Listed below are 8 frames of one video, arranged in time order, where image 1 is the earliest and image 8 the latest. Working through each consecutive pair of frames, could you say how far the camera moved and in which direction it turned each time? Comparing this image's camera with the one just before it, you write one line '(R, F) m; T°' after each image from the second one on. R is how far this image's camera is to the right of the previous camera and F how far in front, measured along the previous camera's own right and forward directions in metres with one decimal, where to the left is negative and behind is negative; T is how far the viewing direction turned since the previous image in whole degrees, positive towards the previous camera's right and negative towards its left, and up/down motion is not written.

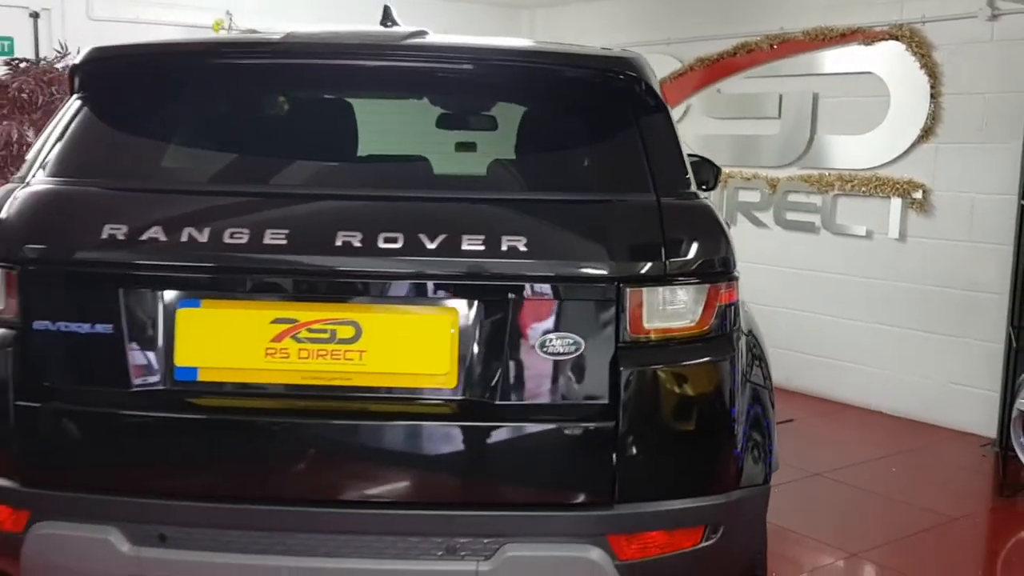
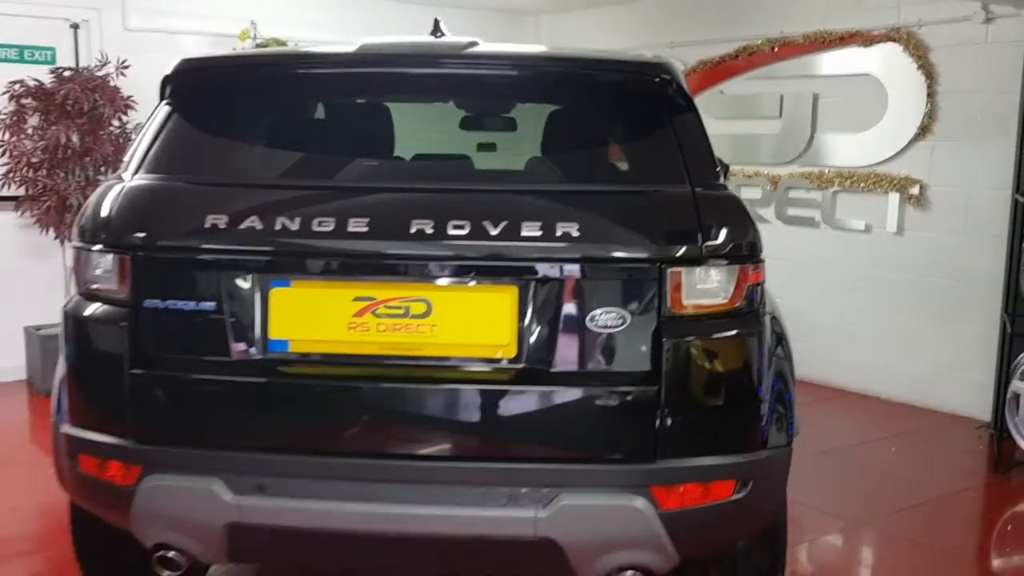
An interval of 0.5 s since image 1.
(-0.1, -0.2) m; 0°
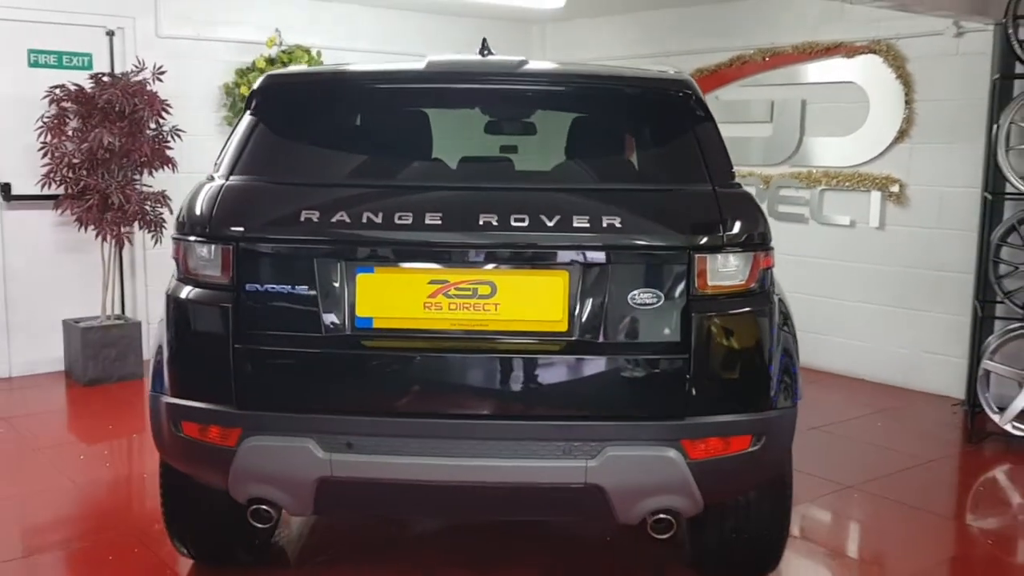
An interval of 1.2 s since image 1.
(-0.2, -0.3) m; +1°
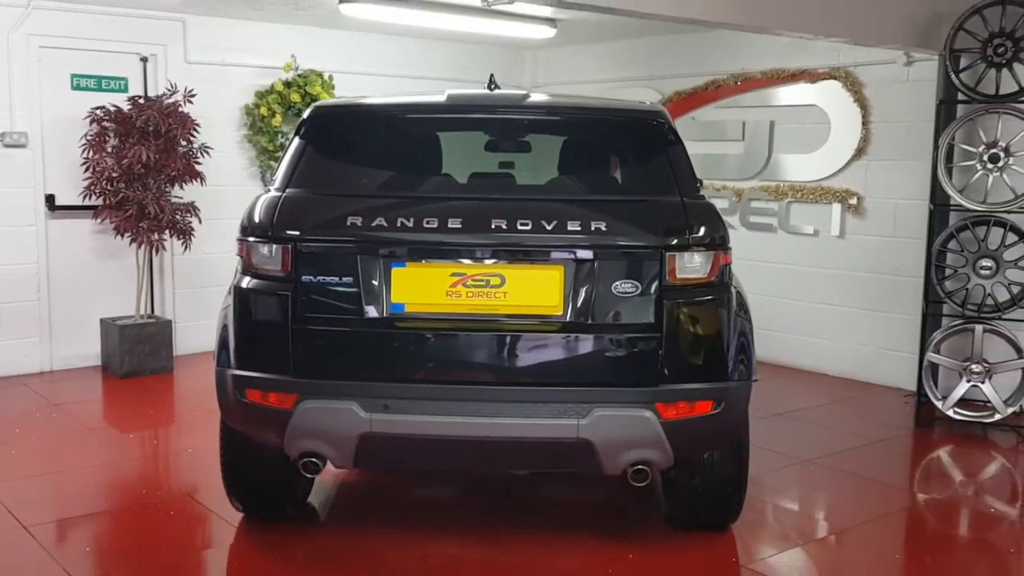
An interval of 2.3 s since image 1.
(0.0, -0.5) m; +1°
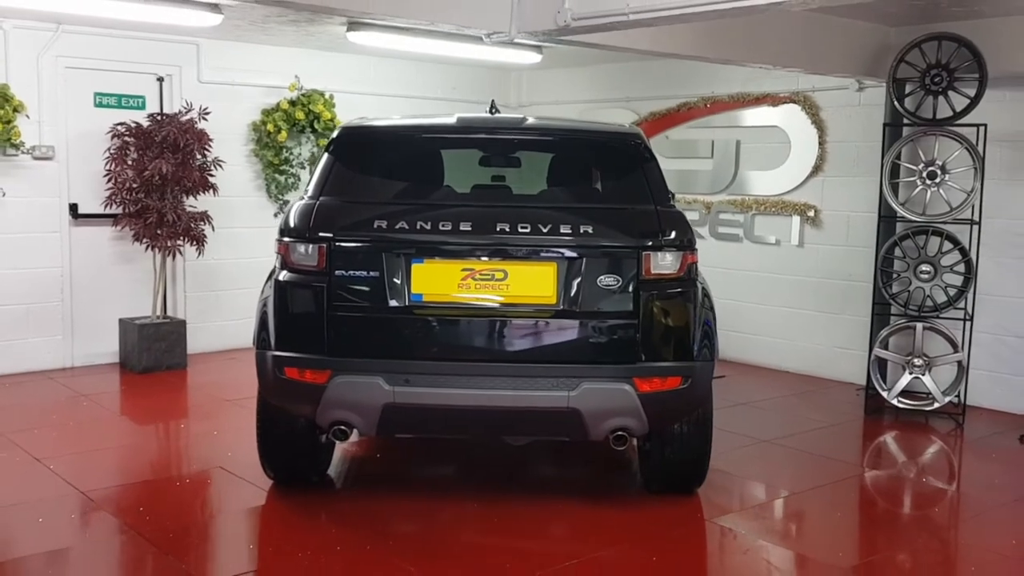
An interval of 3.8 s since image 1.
(-0.1, -0.5) m; +2°
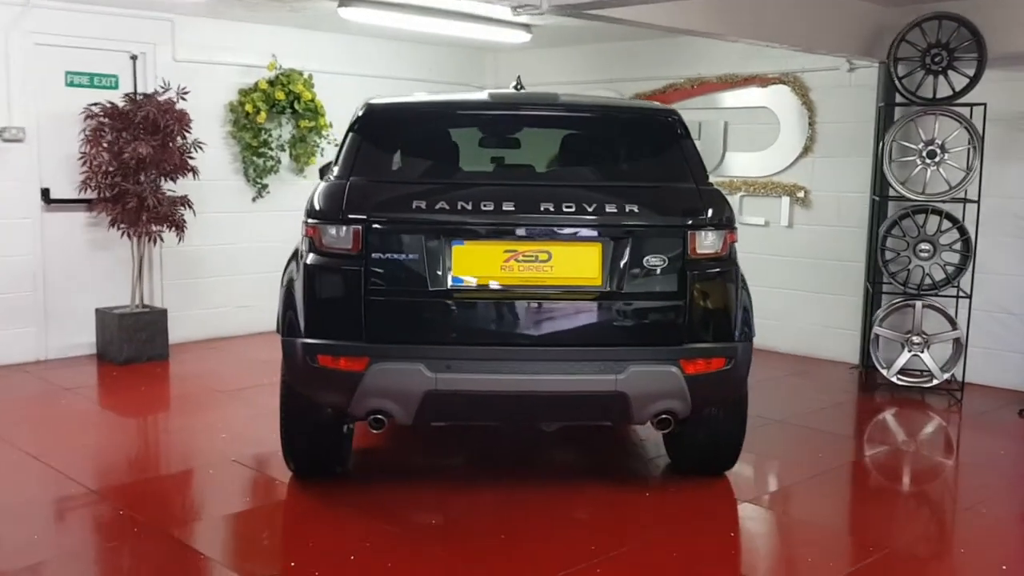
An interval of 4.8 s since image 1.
(-0.3, +0.1) m; +4°
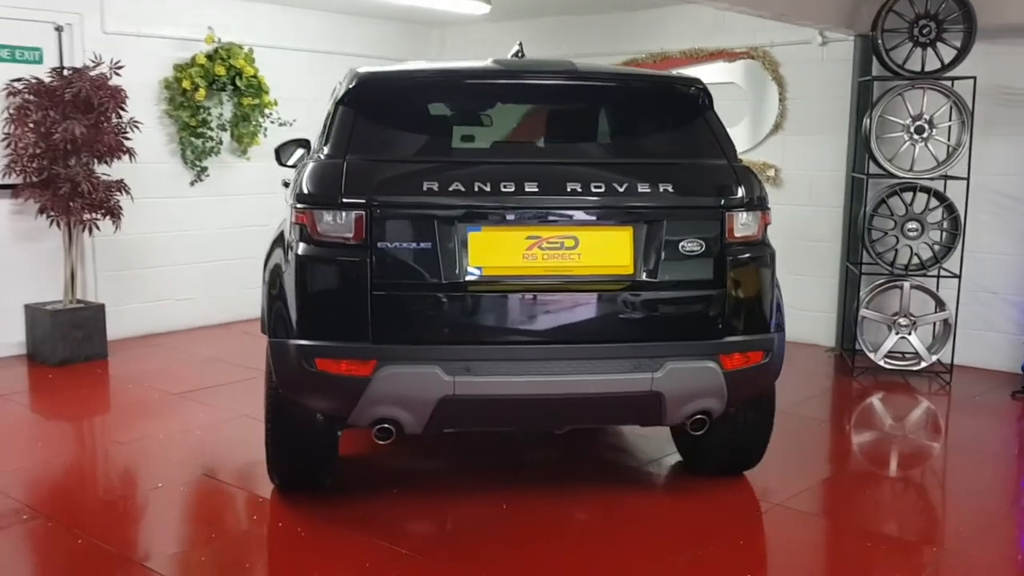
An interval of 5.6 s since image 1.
(-0.3, +0.3) m; +5°
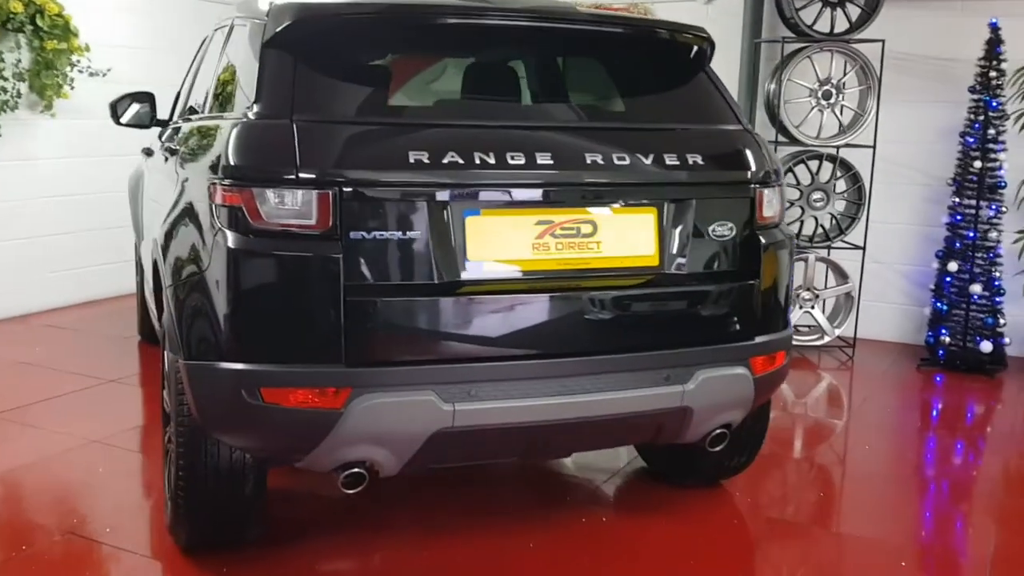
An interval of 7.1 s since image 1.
(-0.5, +0.6) m; +13°
